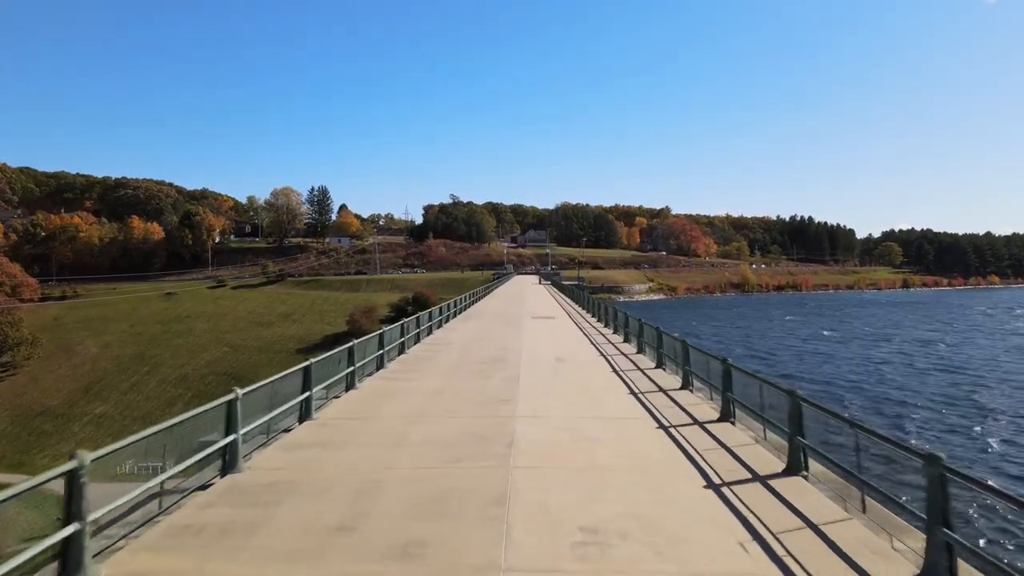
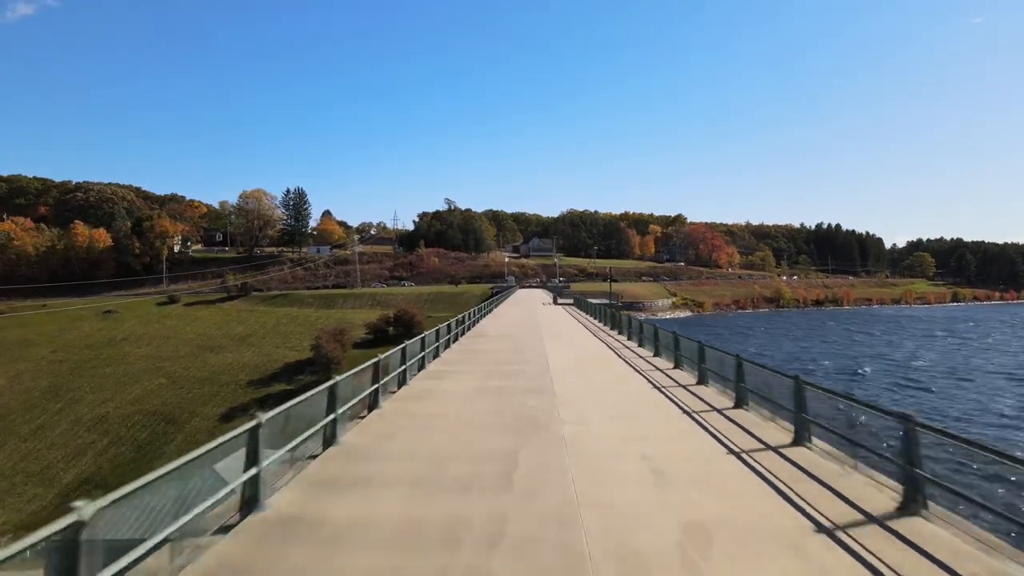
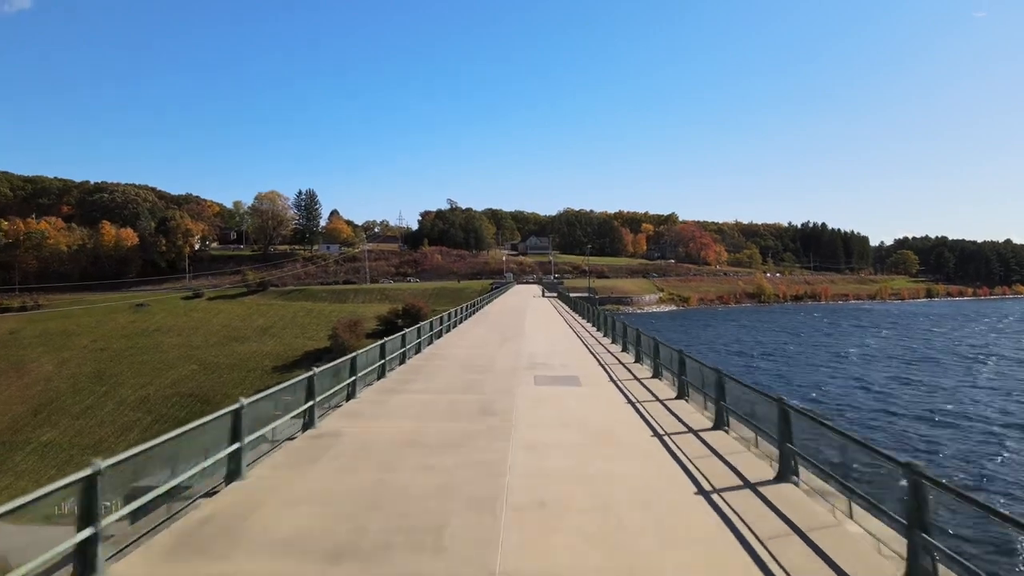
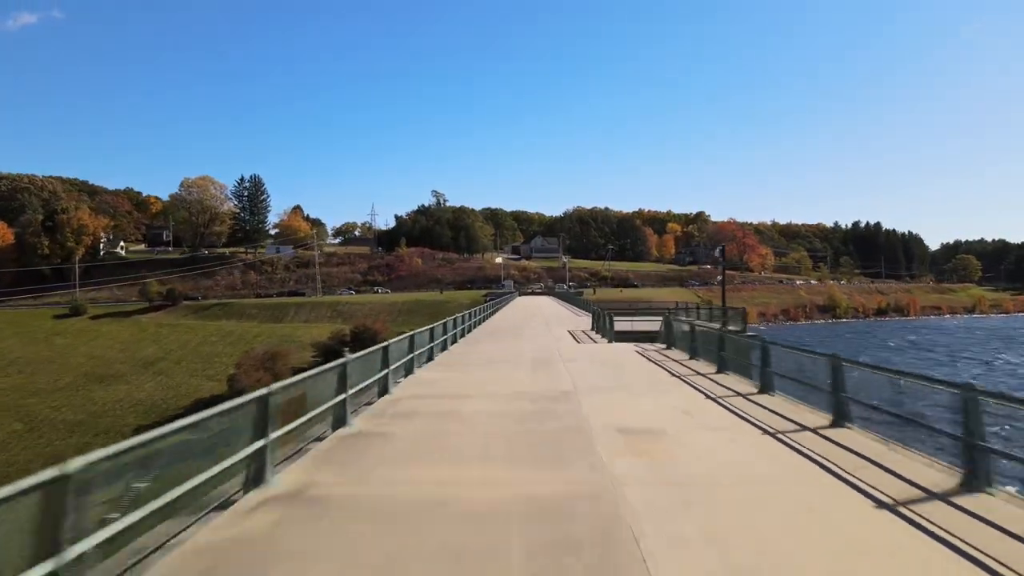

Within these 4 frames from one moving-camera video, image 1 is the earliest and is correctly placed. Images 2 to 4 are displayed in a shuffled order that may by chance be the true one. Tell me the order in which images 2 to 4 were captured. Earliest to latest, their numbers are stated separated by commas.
3, 2, 4
